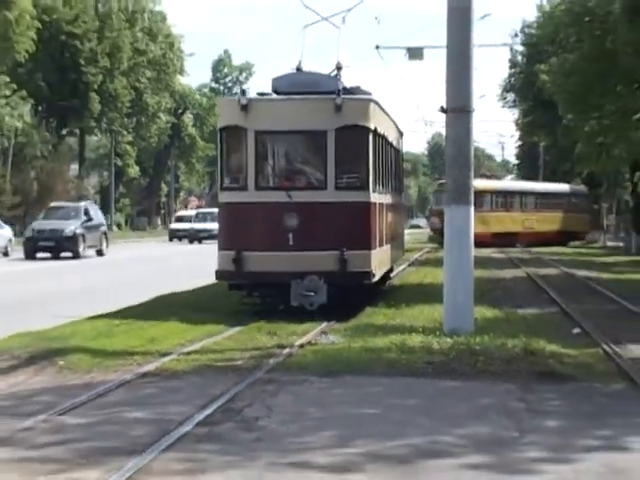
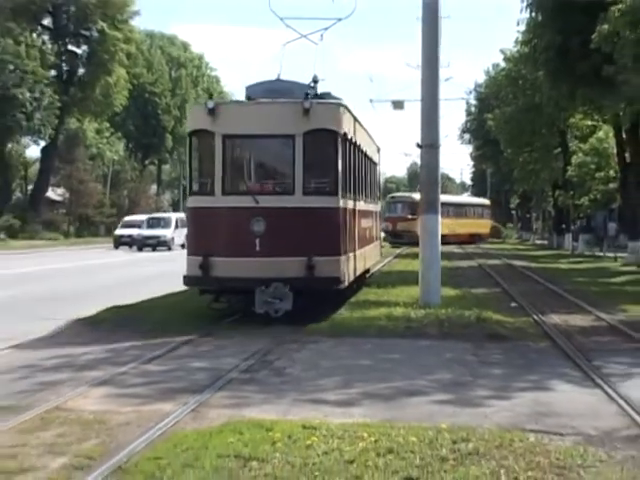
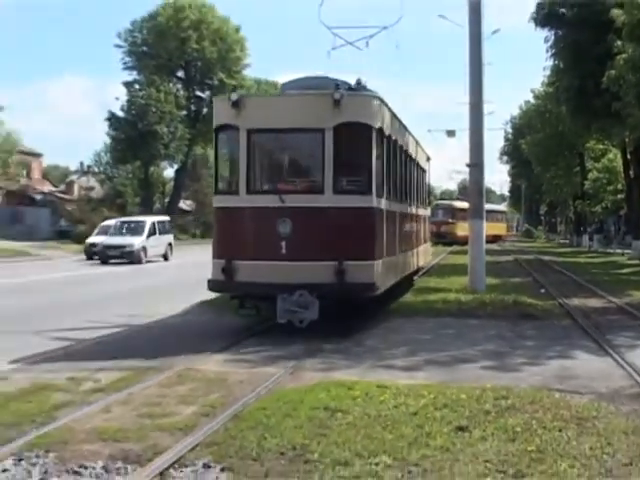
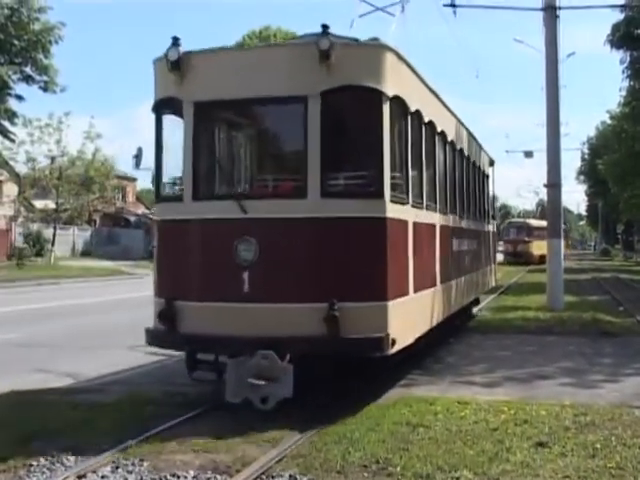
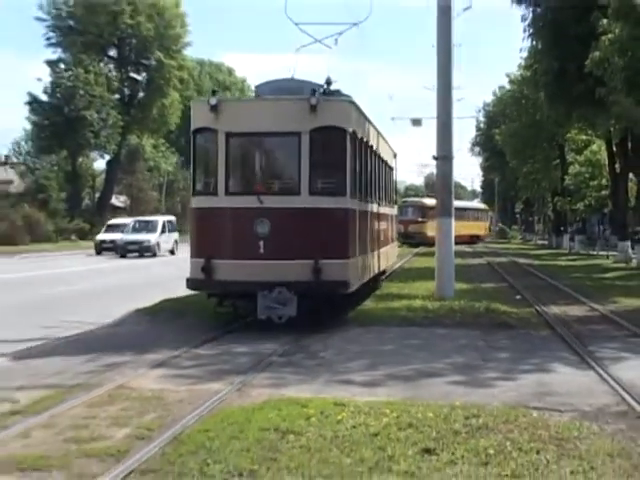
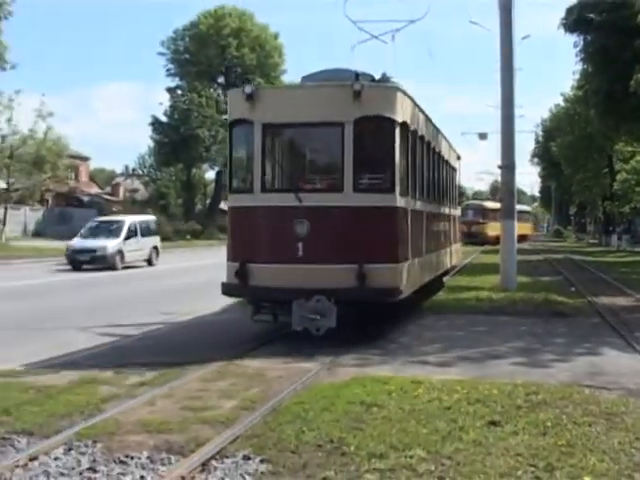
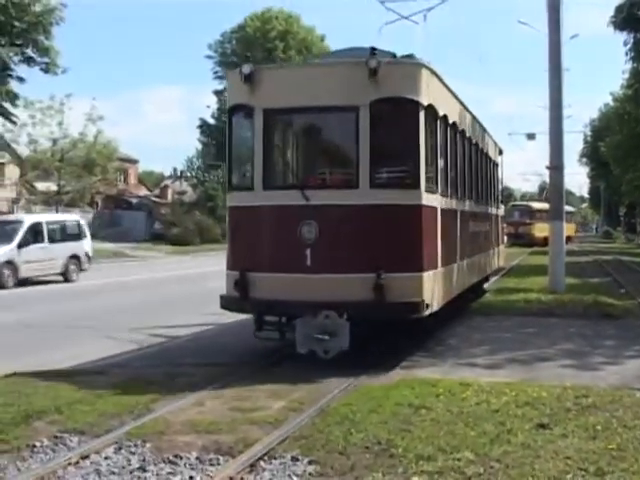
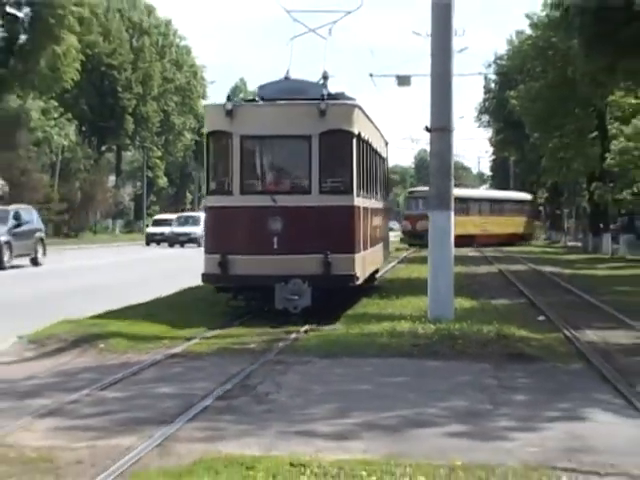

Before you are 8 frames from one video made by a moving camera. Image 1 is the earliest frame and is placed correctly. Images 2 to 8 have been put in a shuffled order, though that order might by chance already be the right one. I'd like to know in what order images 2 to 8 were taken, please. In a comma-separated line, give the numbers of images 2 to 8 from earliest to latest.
8, 2, 5, 3, 6, 7, 4
